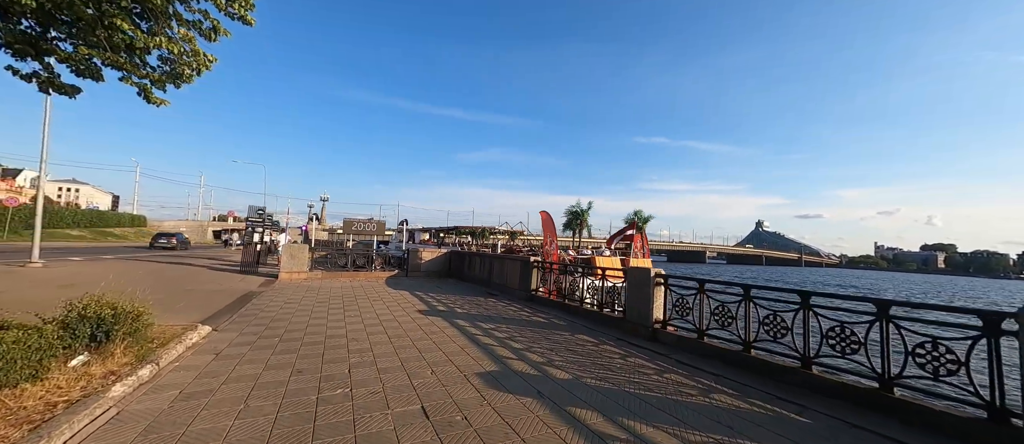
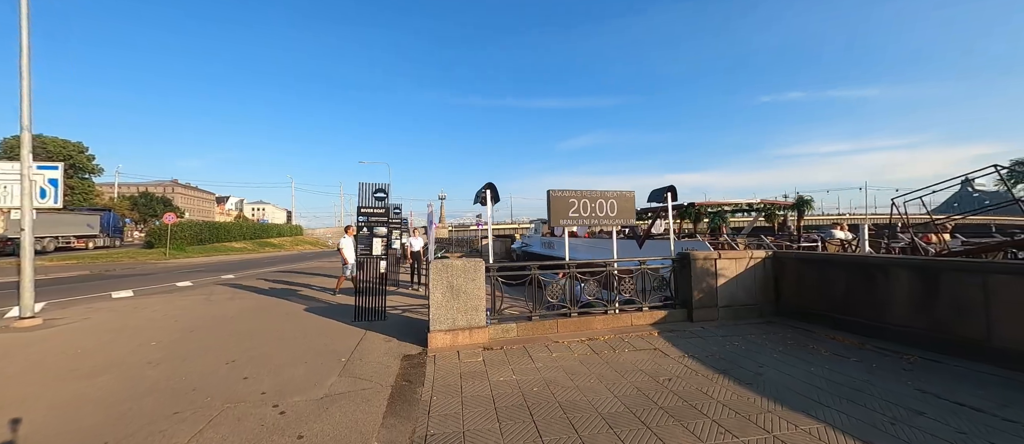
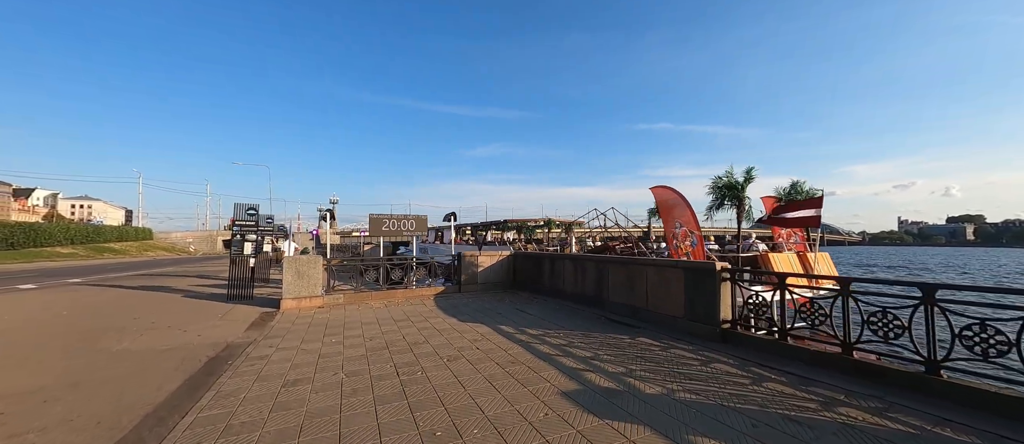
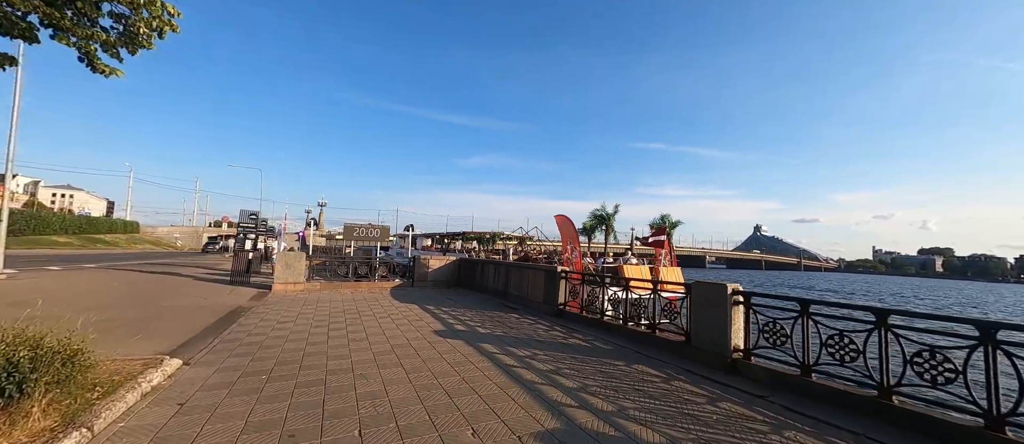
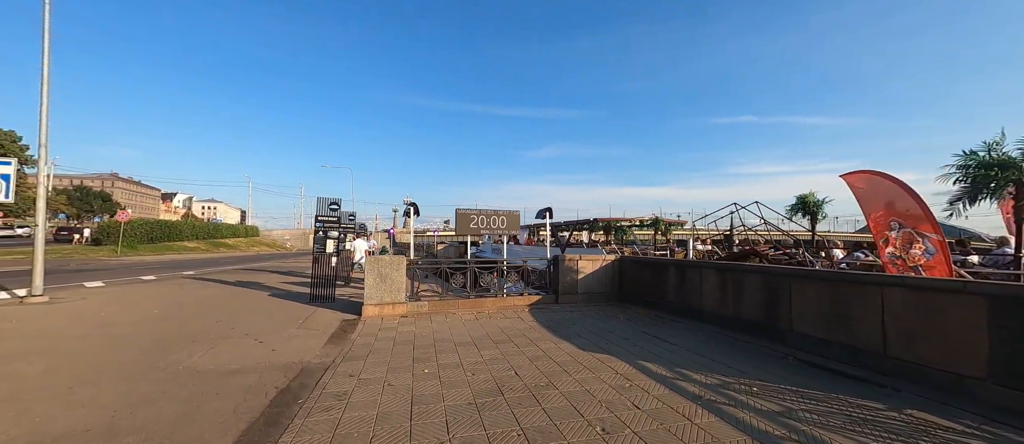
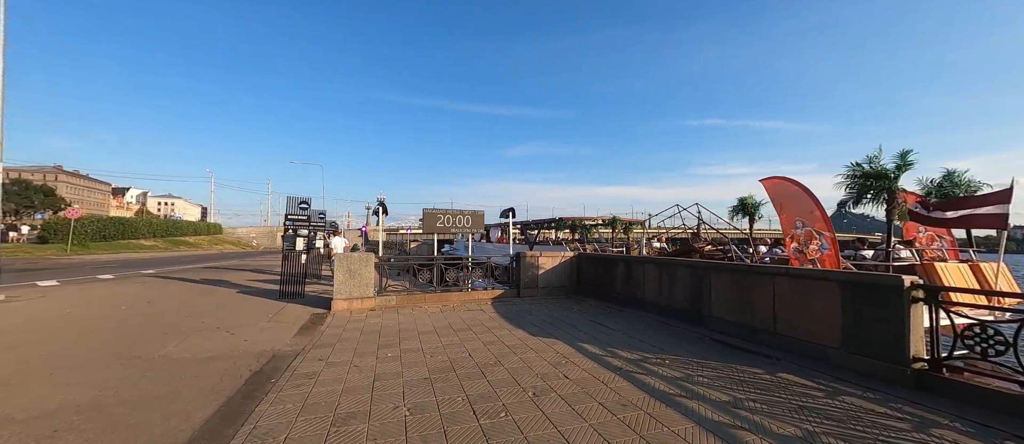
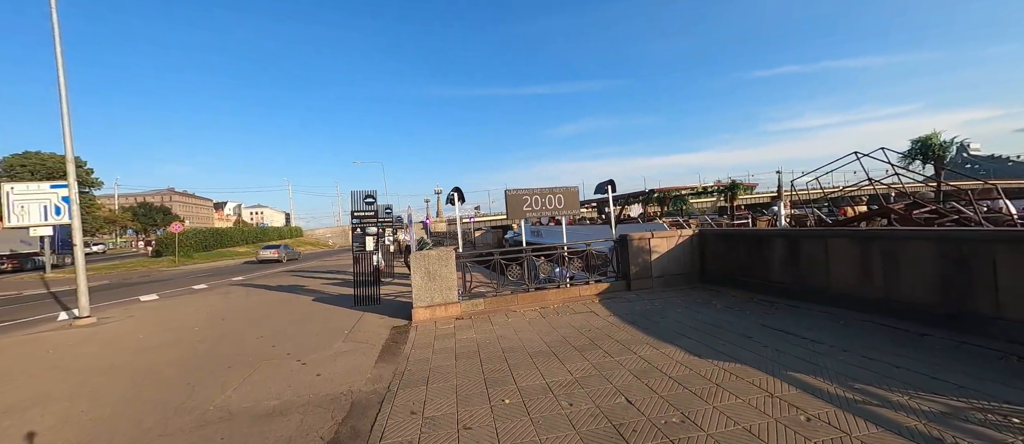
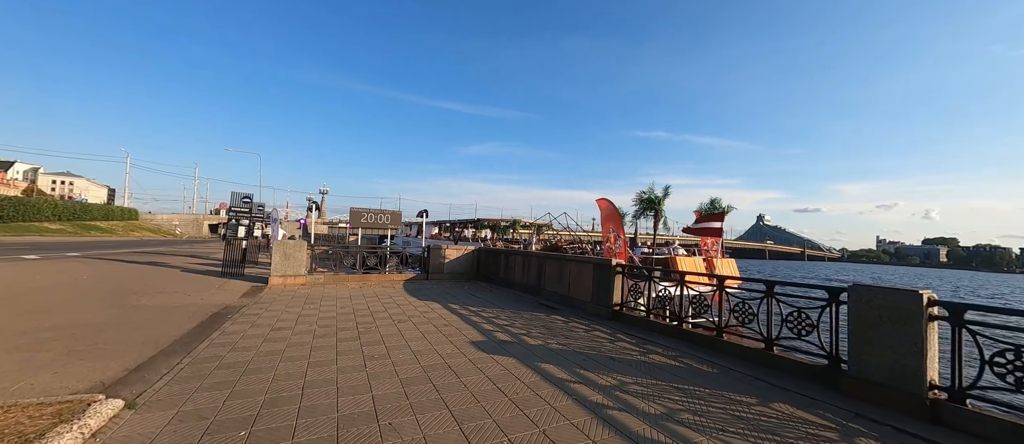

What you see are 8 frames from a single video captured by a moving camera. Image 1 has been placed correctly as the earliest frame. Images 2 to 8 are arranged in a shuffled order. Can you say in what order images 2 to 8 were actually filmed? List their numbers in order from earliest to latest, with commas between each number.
4, 8, 3, 6, 5, 7, 2
